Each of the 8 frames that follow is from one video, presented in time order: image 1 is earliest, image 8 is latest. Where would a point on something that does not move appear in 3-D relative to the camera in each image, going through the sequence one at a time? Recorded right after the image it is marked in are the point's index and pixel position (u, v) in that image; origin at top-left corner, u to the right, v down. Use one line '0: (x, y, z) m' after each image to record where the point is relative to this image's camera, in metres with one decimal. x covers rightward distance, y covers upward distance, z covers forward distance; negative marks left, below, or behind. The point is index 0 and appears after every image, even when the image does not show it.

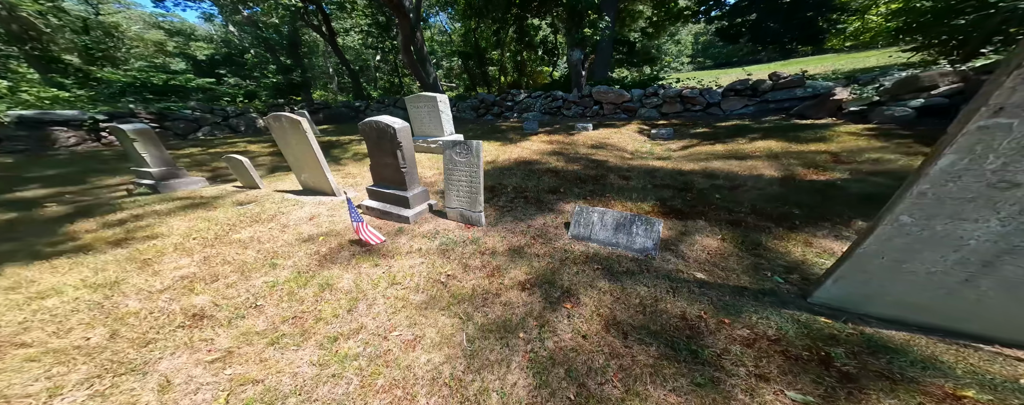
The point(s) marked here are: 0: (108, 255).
0: (-4.0, -0.5, +2.7) m
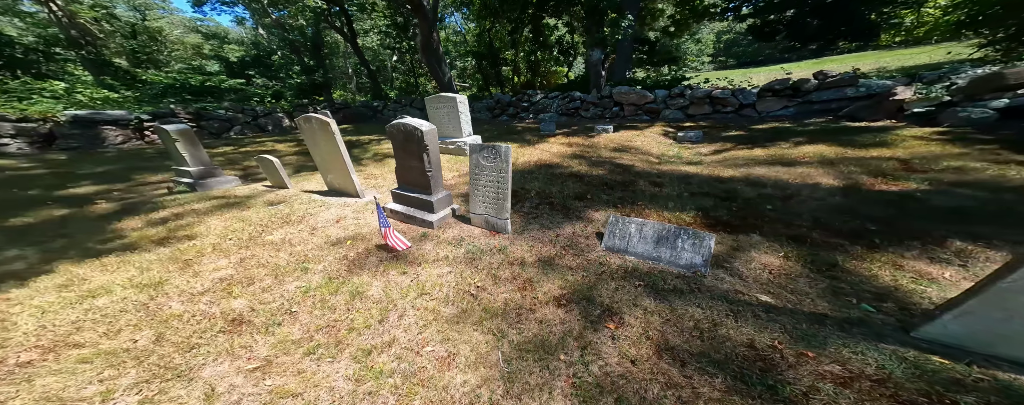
0: (-3.7, -0.5, +2.8) m
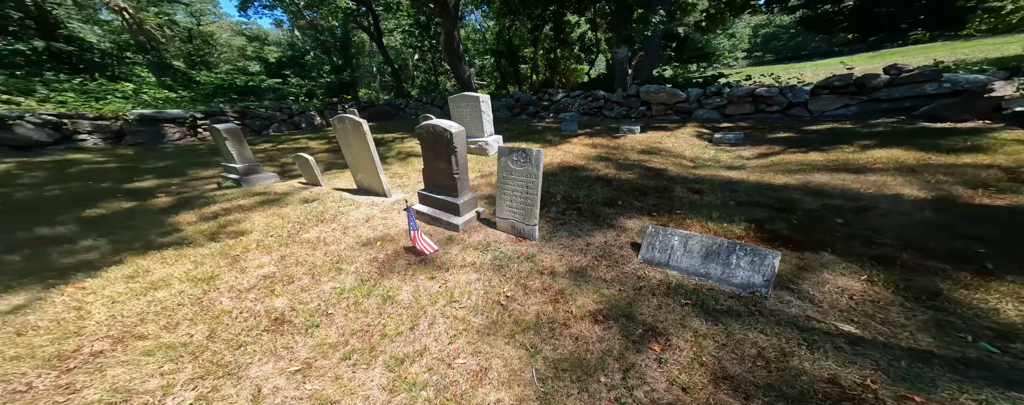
0: (-3.4, -0.5, +3.1) m
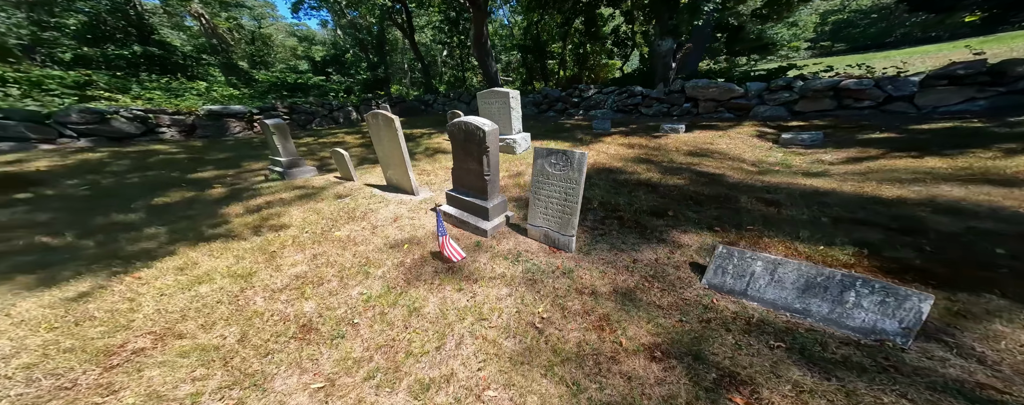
0: (-3.1, -0.5, +3.2) m
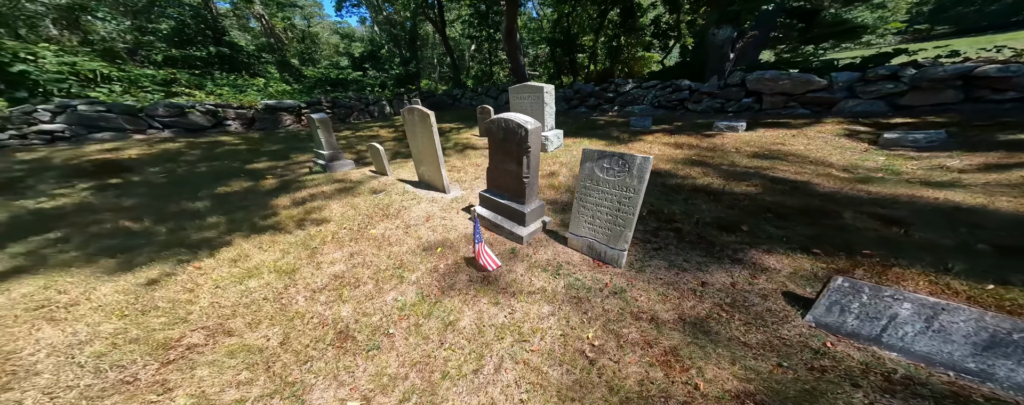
0: (-2.7, -0.5, +3.3) m
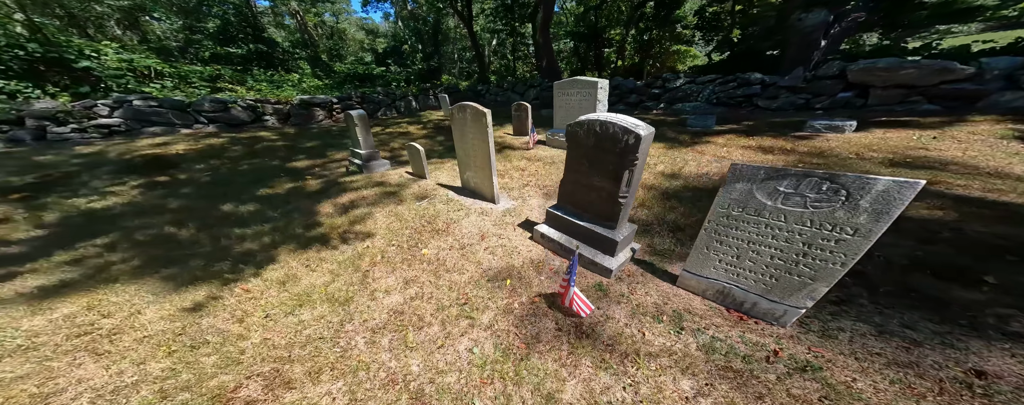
0: (-1.9, -0.6, +3.0) m
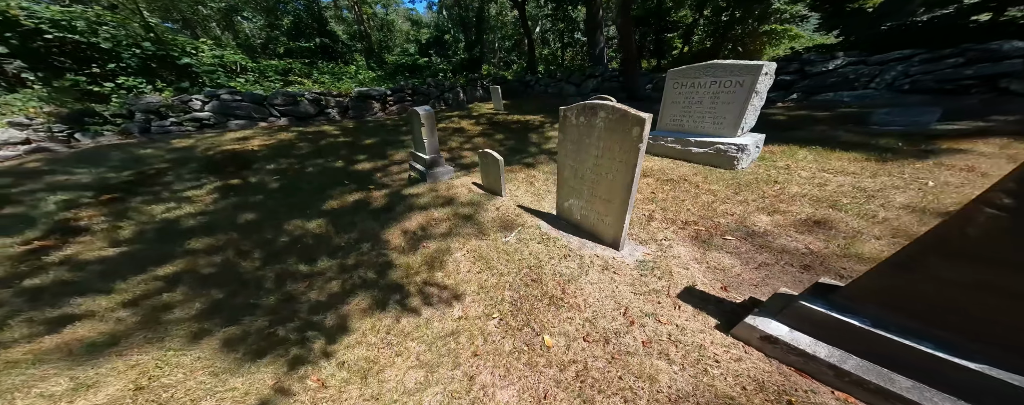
0: (-0.7, -0.9, +2.2) m
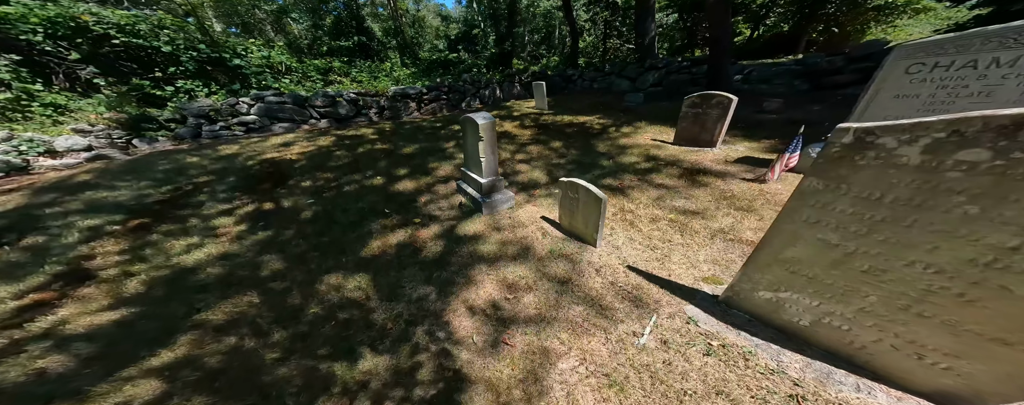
0: (+0.2, -1.5, +1.2) m
